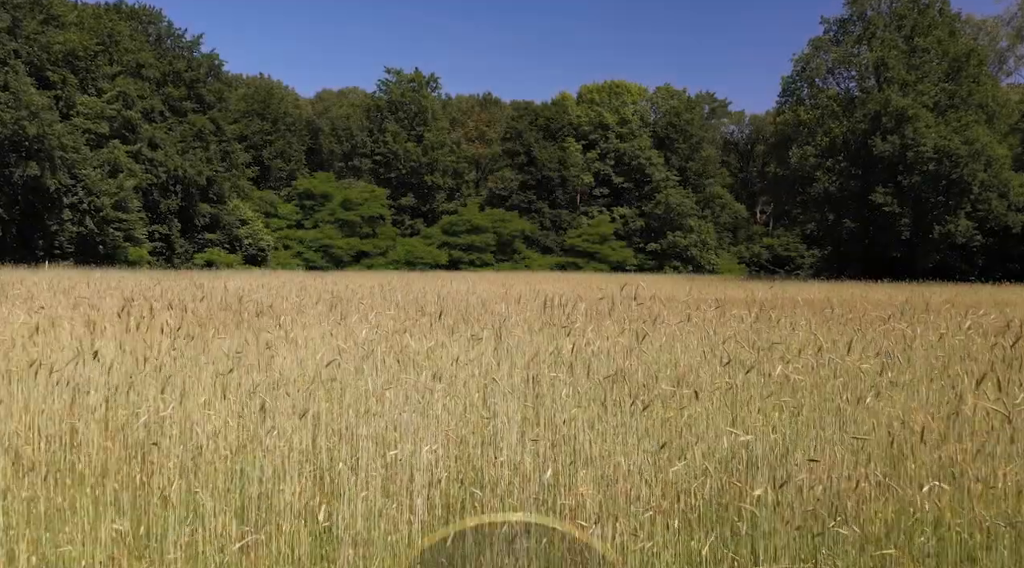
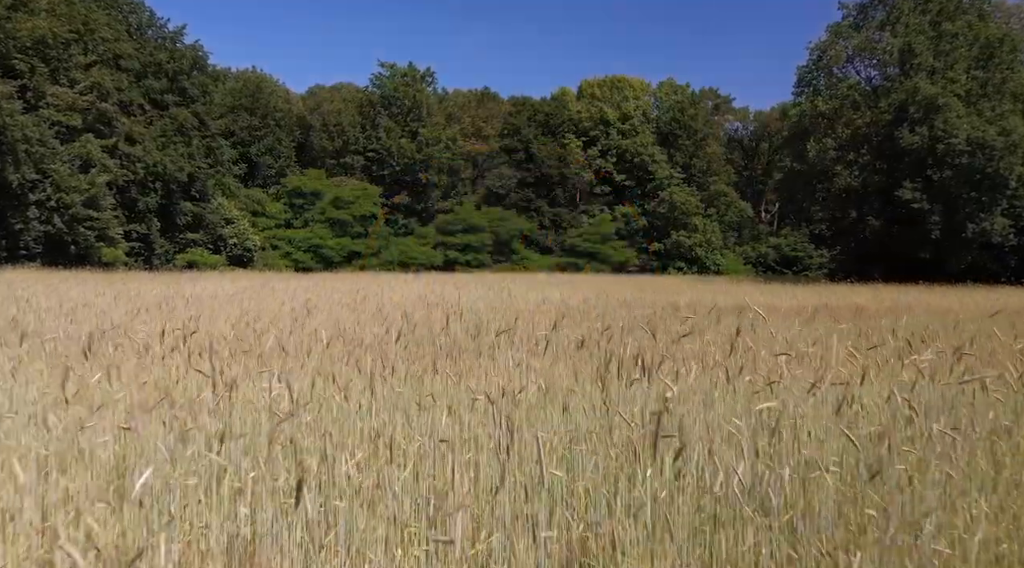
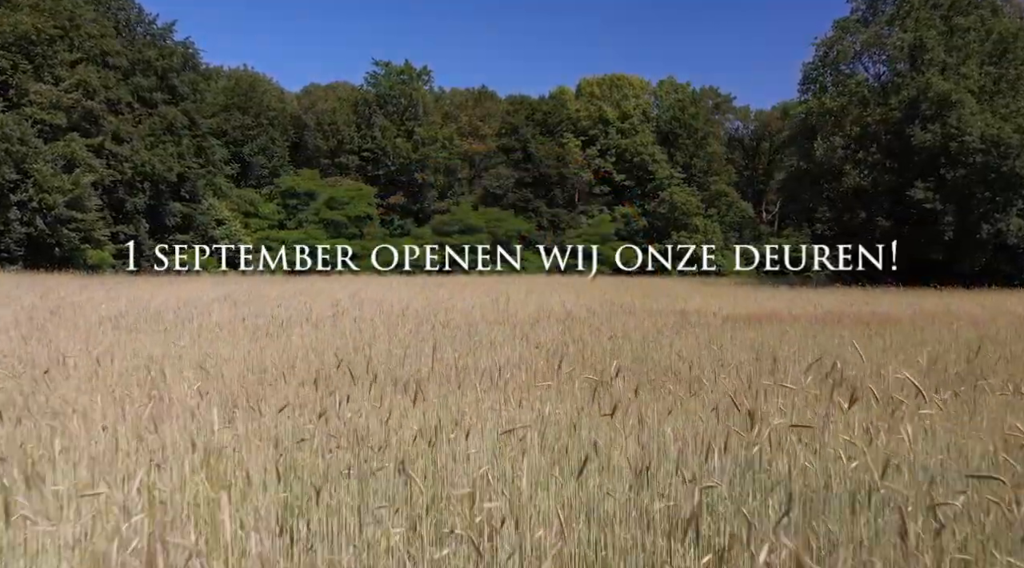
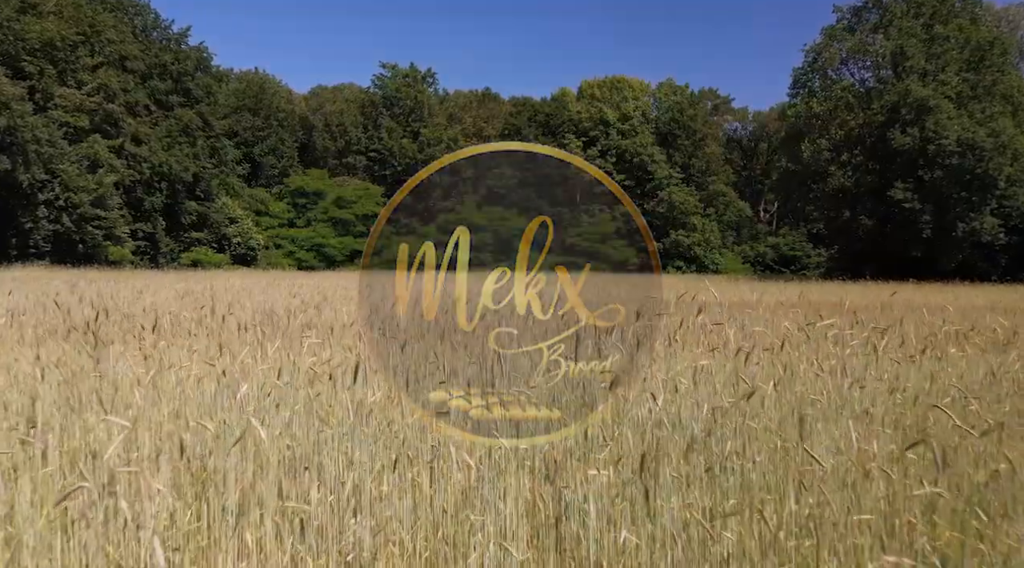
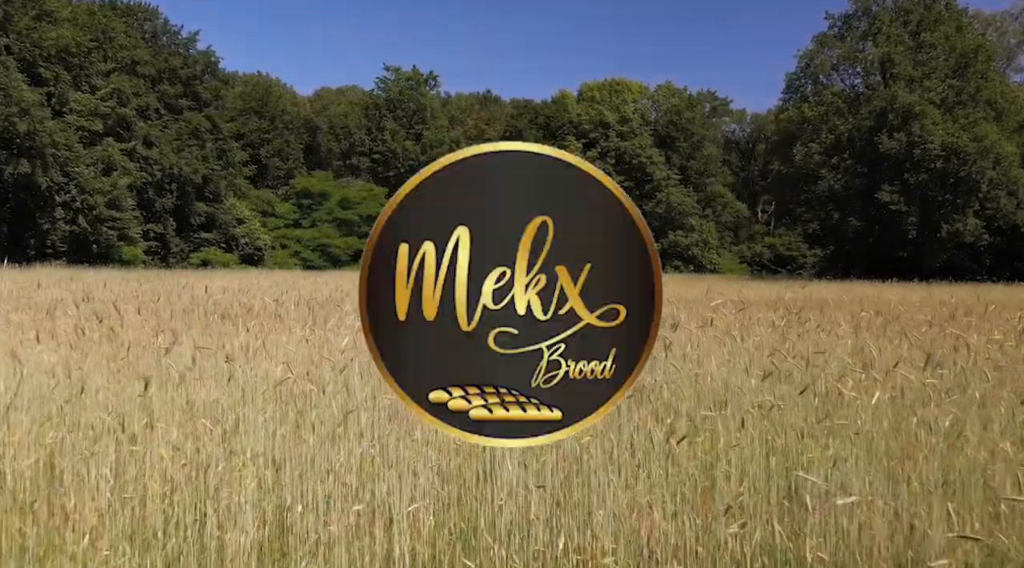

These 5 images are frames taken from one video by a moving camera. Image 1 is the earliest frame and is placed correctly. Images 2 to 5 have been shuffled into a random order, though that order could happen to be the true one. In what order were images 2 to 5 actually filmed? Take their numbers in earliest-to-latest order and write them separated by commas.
5, 4, 2, 3
